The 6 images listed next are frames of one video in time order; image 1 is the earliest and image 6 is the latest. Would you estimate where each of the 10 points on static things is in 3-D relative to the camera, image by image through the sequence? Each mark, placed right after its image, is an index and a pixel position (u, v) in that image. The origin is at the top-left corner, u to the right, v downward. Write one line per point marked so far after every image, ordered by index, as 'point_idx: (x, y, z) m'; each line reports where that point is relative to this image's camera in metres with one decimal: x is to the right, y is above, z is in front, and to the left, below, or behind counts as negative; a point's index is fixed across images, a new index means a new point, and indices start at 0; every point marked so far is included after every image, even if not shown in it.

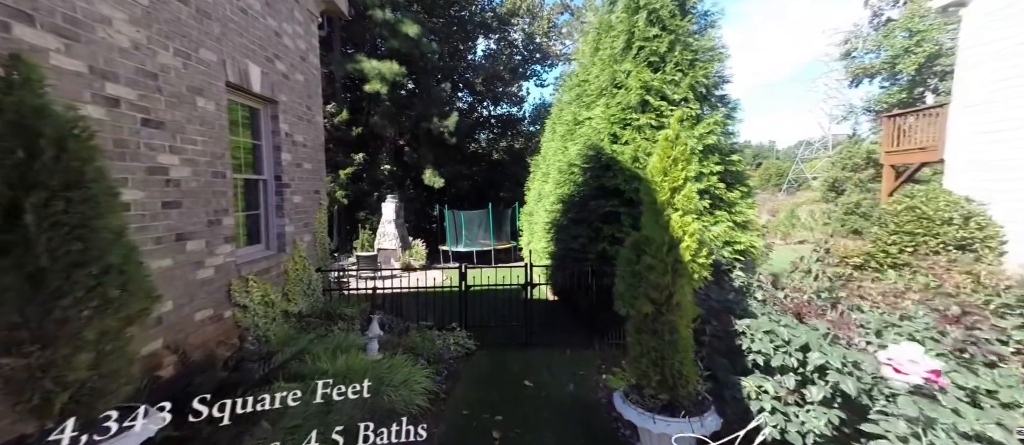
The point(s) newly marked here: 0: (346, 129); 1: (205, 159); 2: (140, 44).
0: (-6.3, +3.6, +15.6) m
1: (-2.0, +0.4, +2.6) m
2: (-1.9, +0.9, +2.2) m
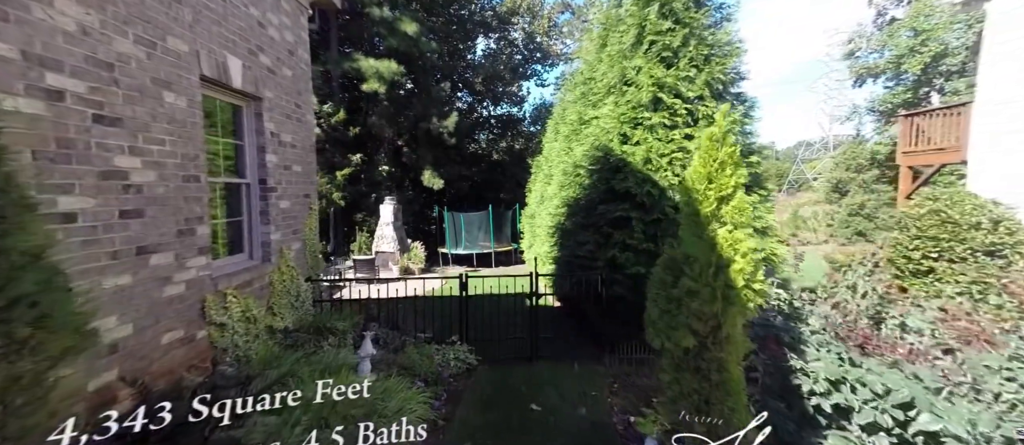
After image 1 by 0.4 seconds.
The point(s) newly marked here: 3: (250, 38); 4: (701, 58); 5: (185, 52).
0: (-6.3, +3.5, +15.3) m
1: (-1.9, +0.3, +2.3) m
2: (-1.9, +0.9, +1.9) m
3: (-2.0, +1.4, +3.1) m
4: (+2.0, +1.8, +4.5) m
5: (-1.9, +1.0, +2.4) m
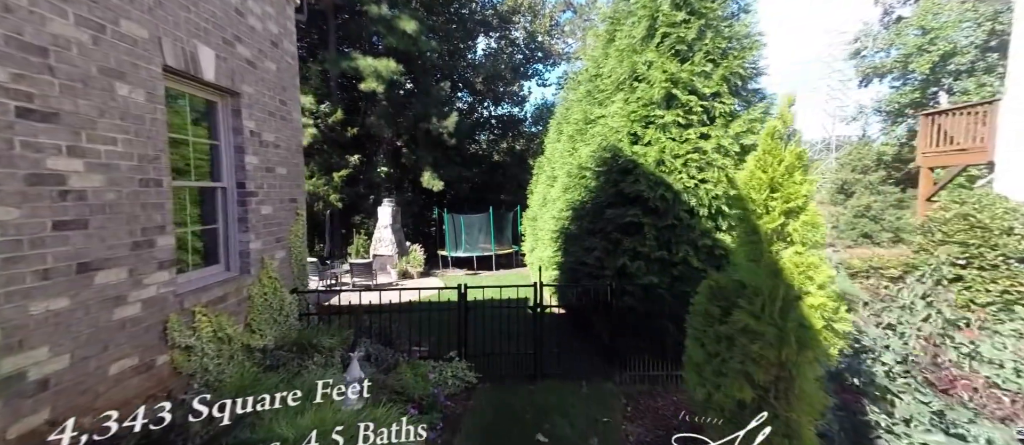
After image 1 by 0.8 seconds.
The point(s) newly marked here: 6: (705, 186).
0: (-6.2, +3.4, +15.0) m
1: (-1.9, +0.3, +2.0) m
2: (-1.9, +0.8, +1.6) m
3: (-1.9, +1.3, +2.8) m
4: (+2.1, +1.7, +4.2) m
5: (-1.9, +1.0, +2.1) m
6: (+1.9, +0.3, +4.0) m
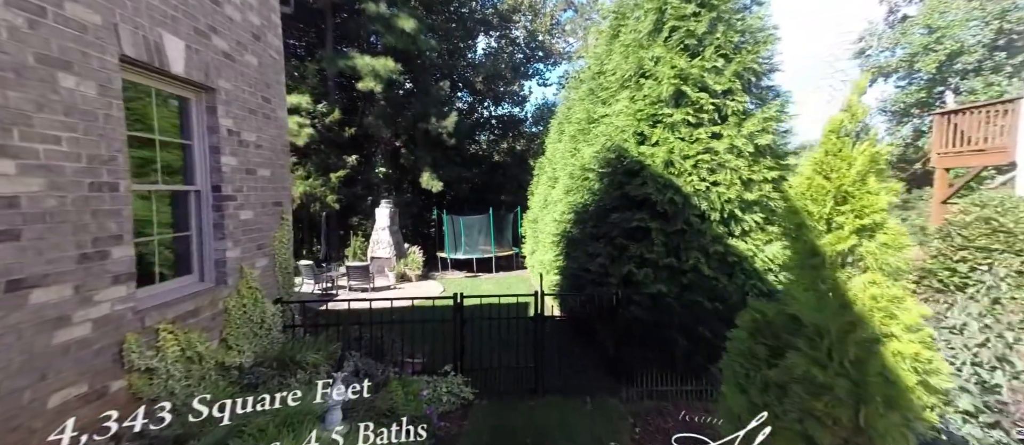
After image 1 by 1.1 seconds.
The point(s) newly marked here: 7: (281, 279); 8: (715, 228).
0: (-6.2, +3.4, +14.8) m
1: (-1.9, +0.2, +1.8) m
2: (-1.9, +0.8, +1.3) m
3: (-2.0, +1.3, +2.6) m
4: (+2.1, +1.7, +3.9) m
5: (-1.9, +0.9, +1.9) m
6: (+1.9, +0.3, +3.8) m
7: (-2.0, -0.5, +3.5) m
8: (+1.8, 0.0, +3.8) m
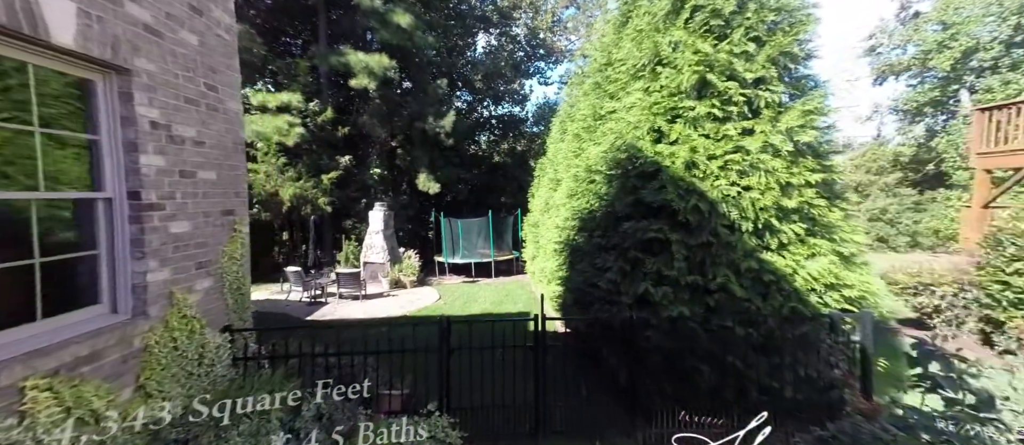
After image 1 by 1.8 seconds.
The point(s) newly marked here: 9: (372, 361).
0: (-6.2, +3.2, +14.3) m
1: (-1.9, +0.2, +1.2) m
2: (-1.9, +0.7, +0.8) m
3: (-2.0, +1.2, +2.0) m
4: (+2.0, +1.6, +3.3) m
5: (-2.0, +0.8, +1.3) m
6: (+1.8, +0.2, +3.2) m
7: (-2.0, -0.6, +3.0) m
8: (+1.8, -0.1, +3.2) m
9: (-1.2, -1.2, +3.7) m
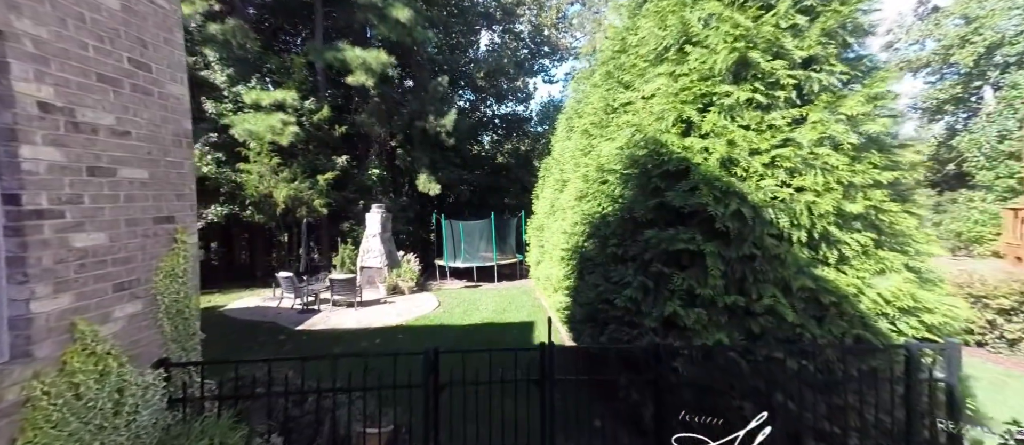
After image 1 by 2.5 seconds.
0: (-6.1, +3.2, +13.8) m
1: (-1.9, +0.1, +0.7) m
2: (-1.9, +0.7, +0.2) m
3: (-2.0, +1.2, +1.5) m
4: (+2.0, +1.5, +2.8) m
5: (-2.0, +0.8, +0.8) m
6: (+1.8, +0.2, +2.6) m
7: (-2.0, -0.6, +2.4) m
8: (+1.8, -0.2, +2.6) m
9: (-1.2, -1.3, +3.2) m
